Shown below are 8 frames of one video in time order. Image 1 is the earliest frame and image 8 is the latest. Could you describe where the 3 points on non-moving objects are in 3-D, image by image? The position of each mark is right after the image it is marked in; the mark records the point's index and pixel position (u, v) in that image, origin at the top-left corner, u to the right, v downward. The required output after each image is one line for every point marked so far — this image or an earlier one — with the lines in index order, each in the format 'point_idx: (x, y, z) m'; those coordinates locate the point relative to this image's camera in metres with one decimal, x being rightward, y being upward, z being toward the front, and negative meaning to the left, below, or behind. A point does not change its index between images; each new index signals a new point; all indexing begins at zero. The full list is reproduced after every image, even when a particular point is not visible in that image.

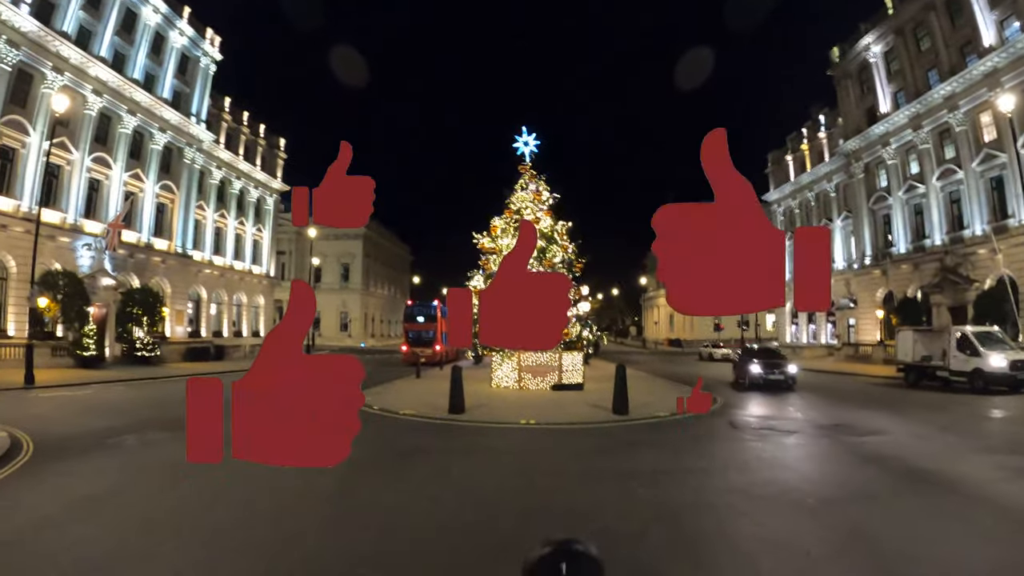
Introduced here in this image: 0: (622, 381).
0: (+2.2, -1.9, +12.5) m
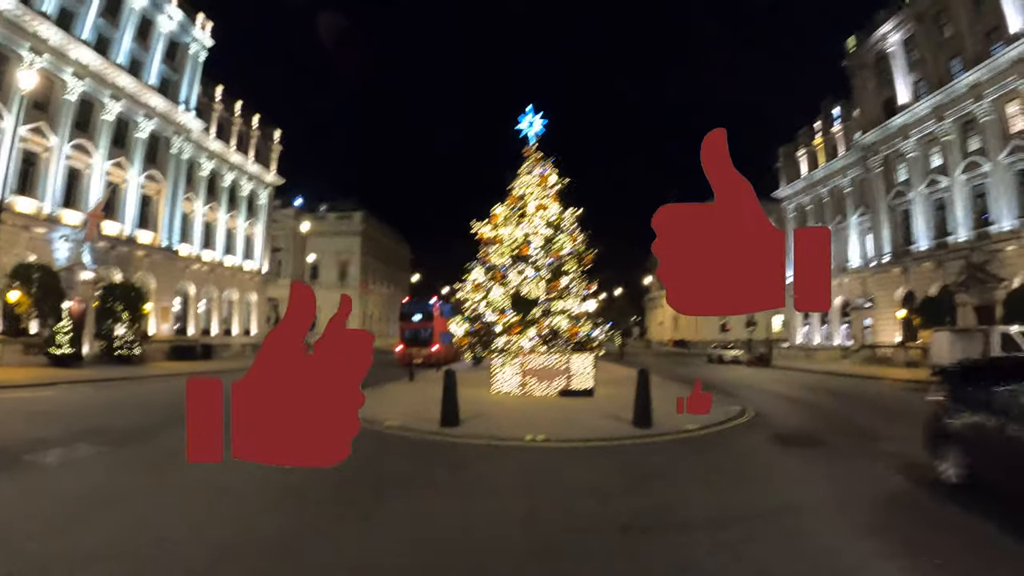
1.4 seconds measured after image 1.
0: (+2.2, -1.7, +10.6) m
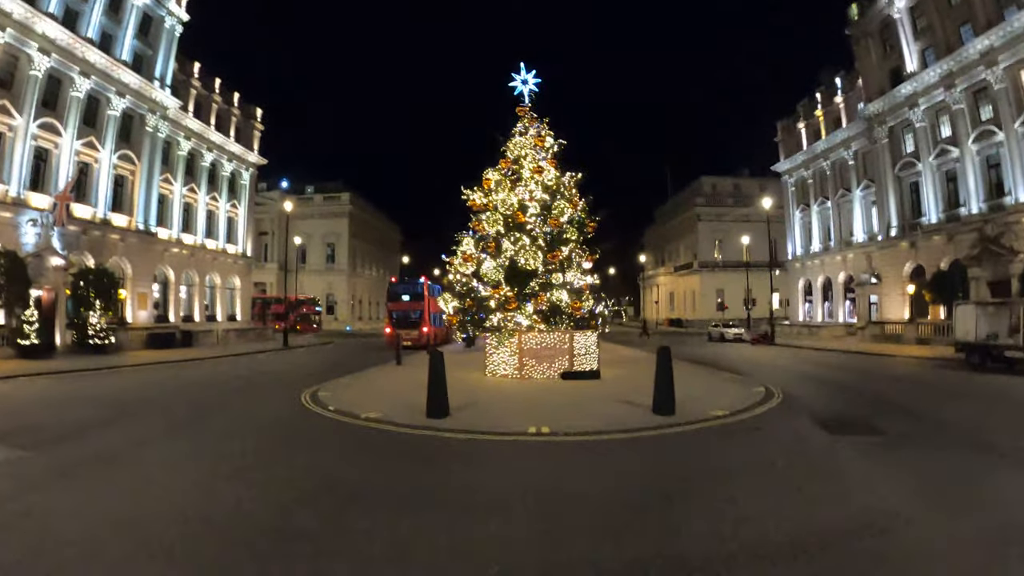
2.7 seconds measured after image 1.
0: (+2.2, -1.2, +9.1) m
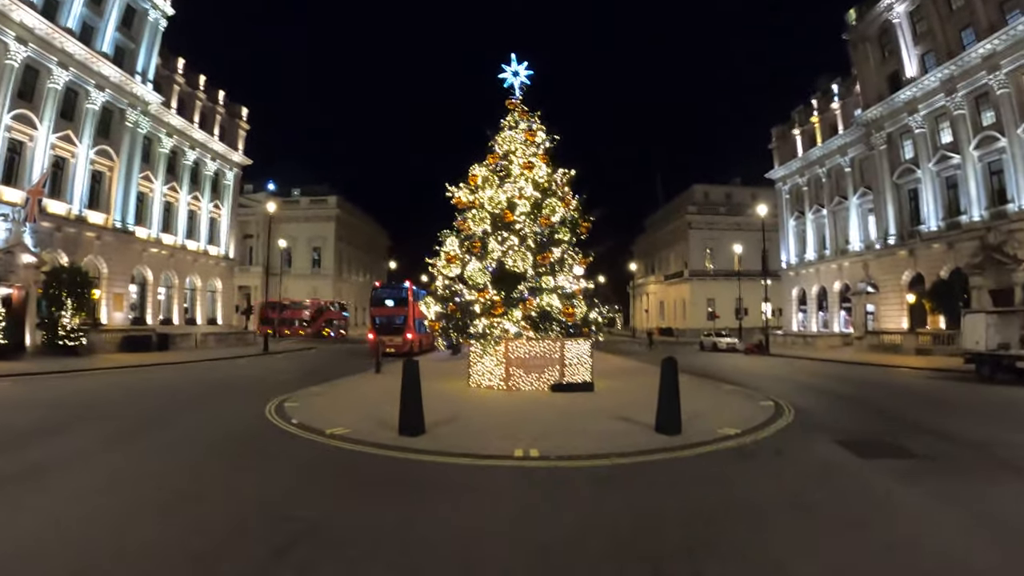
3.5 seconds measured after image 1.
0: (+2.0, -1.2, +8.0) m
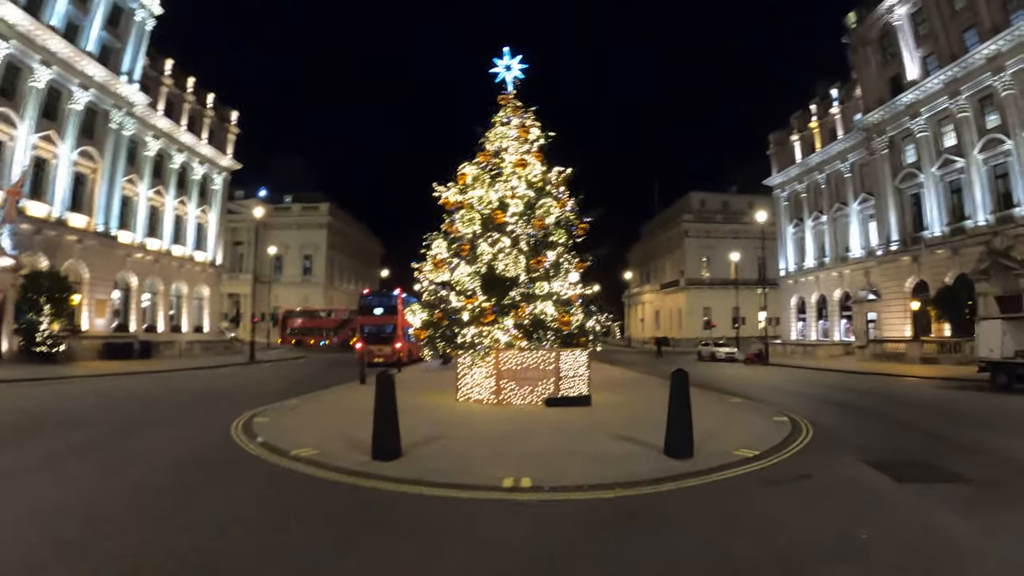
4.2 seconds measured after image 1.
0: (+1.9, -1.2, +7.0) m
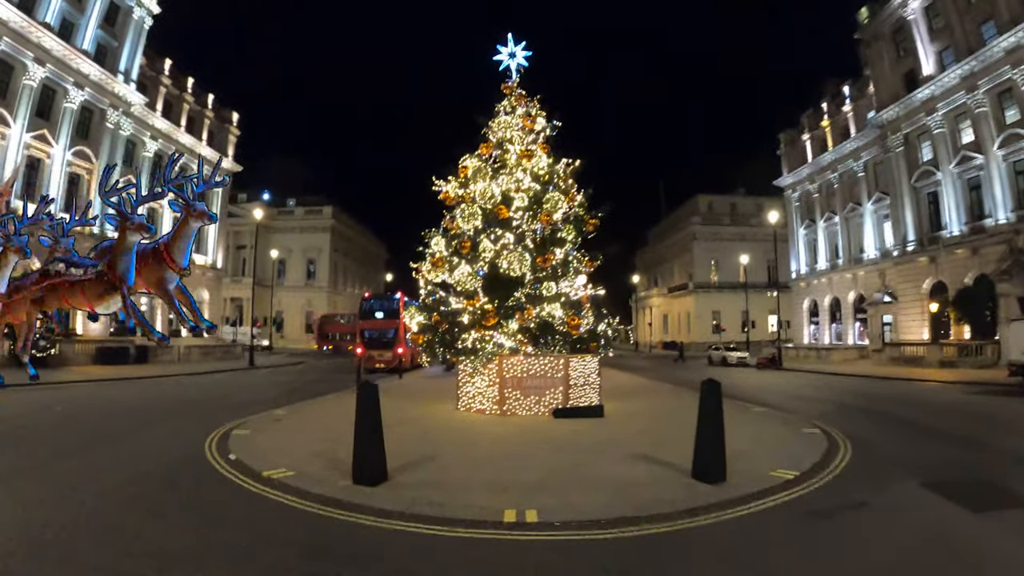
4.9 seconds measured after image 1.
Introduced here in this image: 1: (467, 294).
0: (+1.9, -1.2, +6.1) m
1: (-0.9, -0.1, +12.3) m
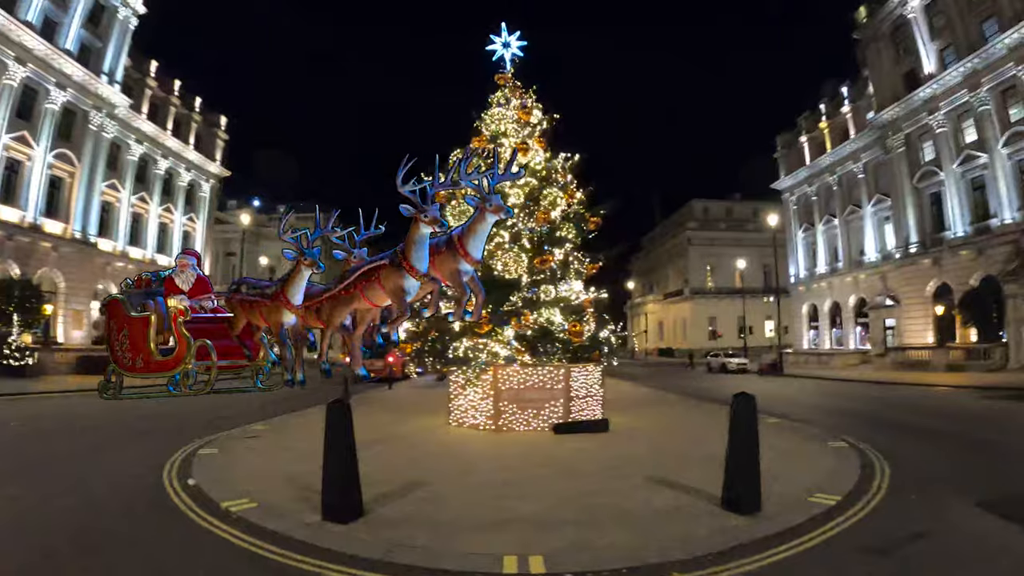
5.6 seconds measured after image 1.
0: (+1.9, -1.2, +5.2) m
1: (-0.9, -0.2, +11.4) m
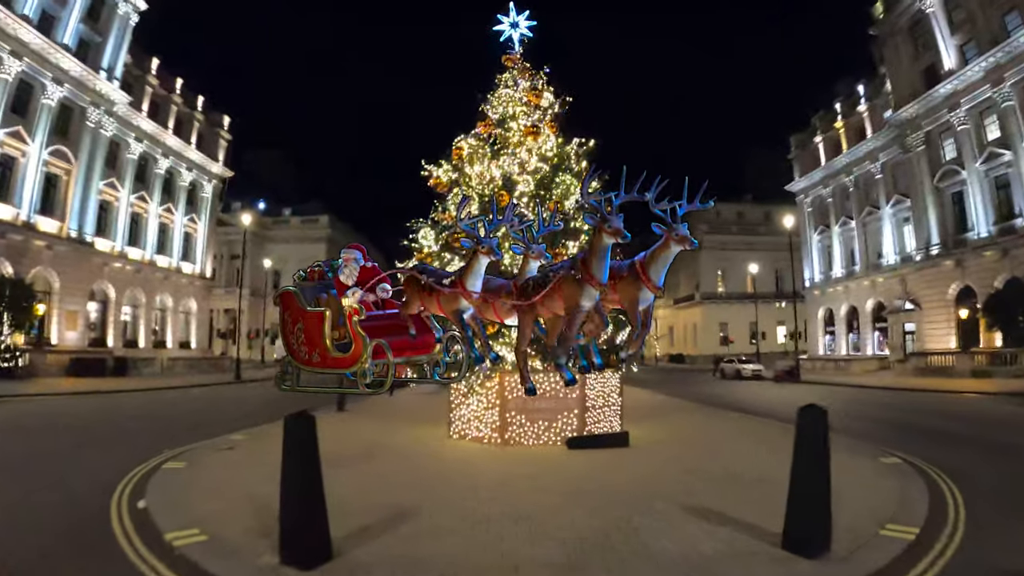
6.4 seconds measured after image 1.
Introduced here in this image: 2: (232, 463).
0: (+2.0, -1.1, +4.2) m
1: (-0.8, -0.1, +10.4) m
2: (-3.3, -2.1, +7.6) m
